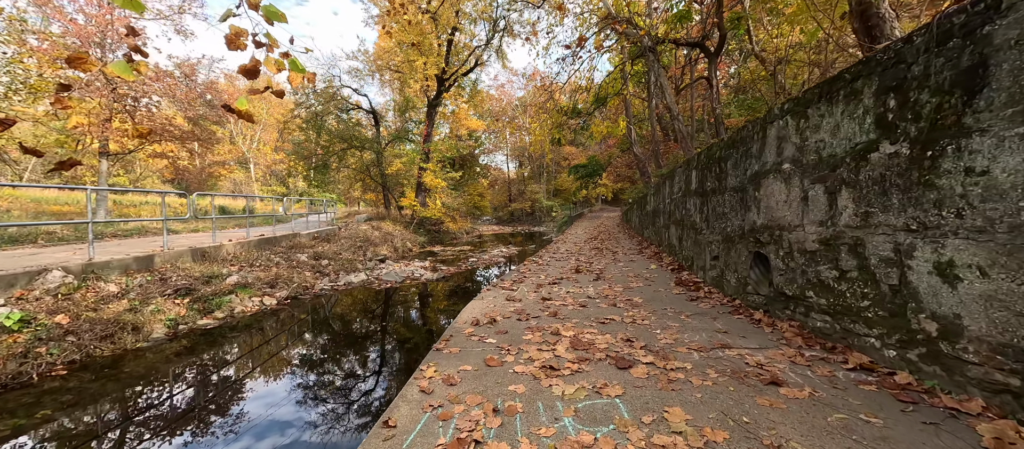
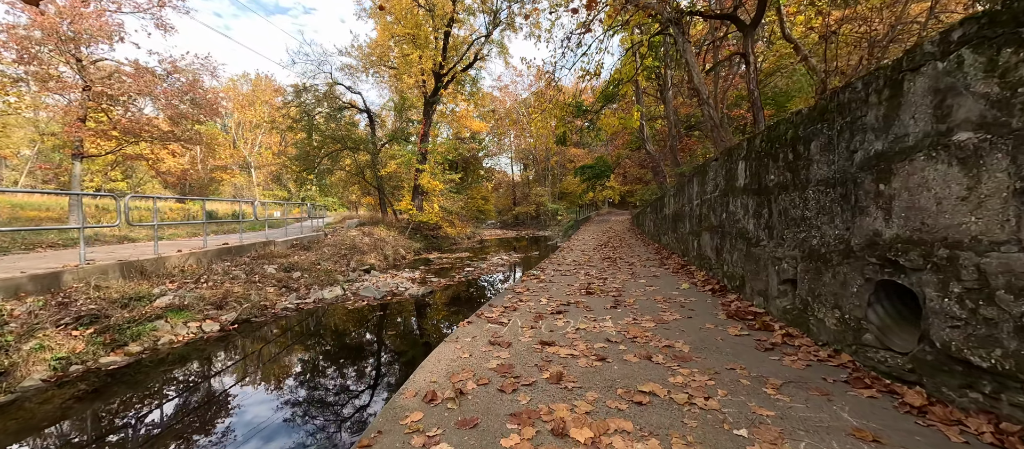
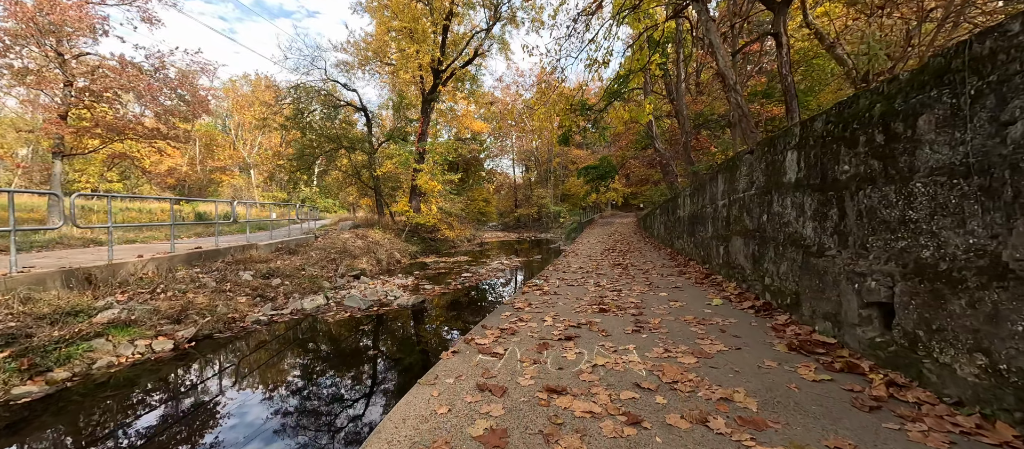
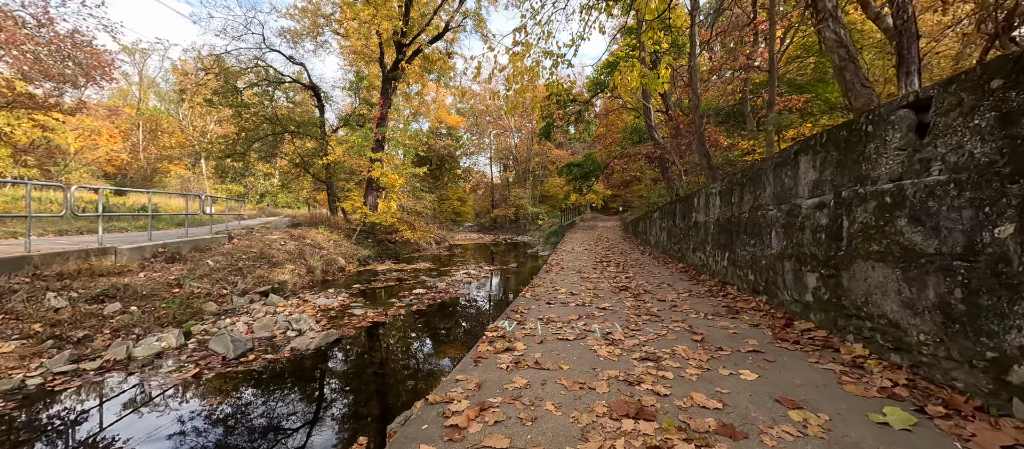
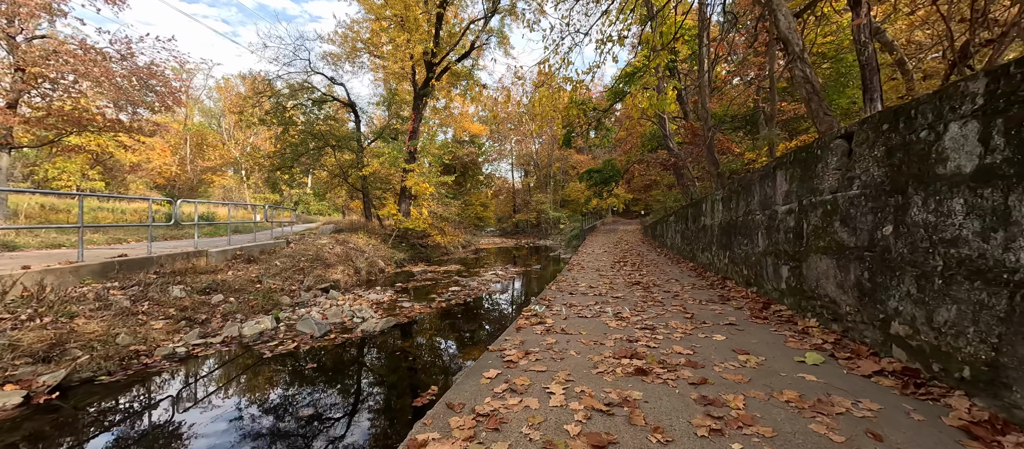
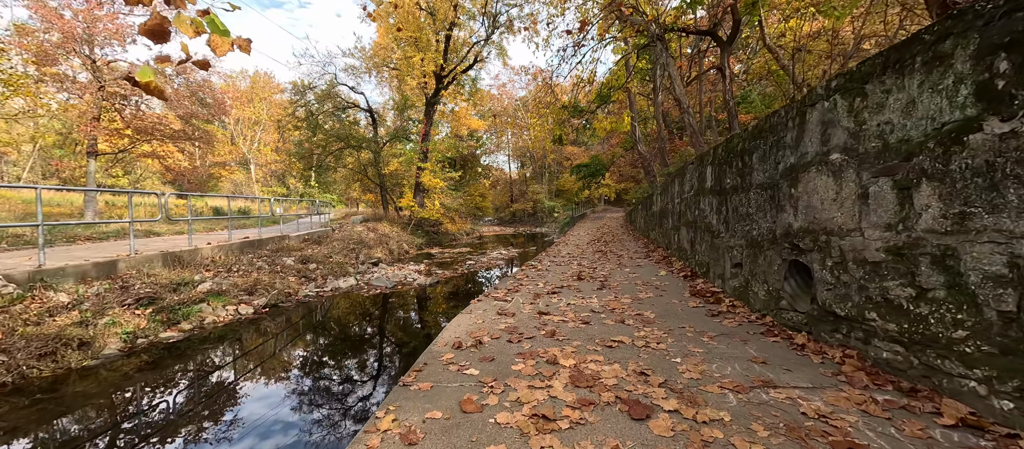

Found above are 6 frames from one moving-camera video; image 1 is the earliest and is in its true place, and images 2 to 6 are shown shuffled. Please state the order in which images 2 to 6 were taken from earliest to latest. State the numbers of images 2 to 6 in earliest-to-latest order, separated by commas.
6, 2, 3, 5, 4
